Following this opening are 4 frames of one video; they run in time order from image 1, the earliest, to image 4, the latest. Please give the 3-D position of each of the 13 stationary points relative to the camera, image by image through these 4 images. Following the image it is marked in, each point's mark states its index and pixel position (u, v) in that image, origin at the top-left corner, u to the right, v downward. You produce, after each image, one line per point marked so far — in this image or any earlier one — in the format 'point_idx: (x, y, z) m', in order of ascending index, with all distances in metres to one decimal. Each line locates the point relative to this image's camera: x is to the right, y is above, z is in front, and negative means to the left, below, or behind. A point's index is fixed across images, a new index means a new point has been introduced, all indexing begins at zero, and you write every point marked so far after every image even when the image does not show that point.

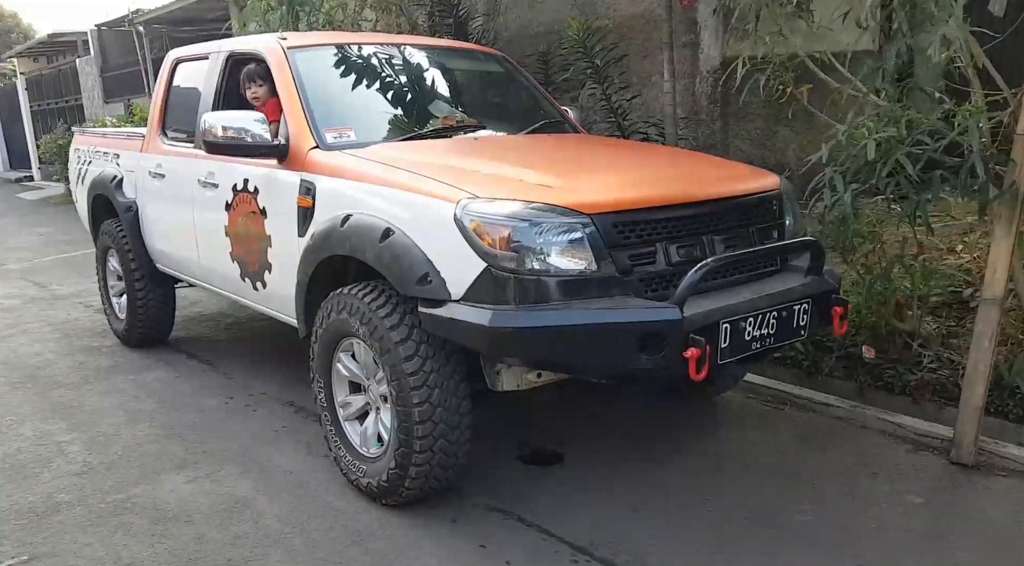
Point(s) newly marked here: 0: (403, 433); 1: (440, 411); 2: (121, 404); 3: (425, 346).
0: (-0.4, -0.6, +3.3) m
1: (-0.3, -0.5, +3.2) m
2: (-2.2, -0.7, +5.0) m
3: (-0.3, -0.2, +3.3) m
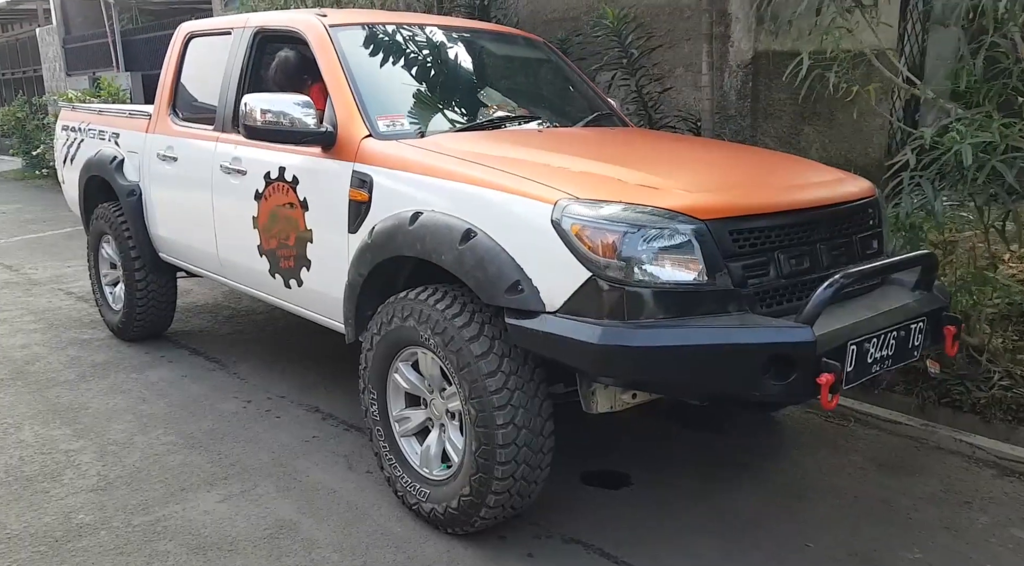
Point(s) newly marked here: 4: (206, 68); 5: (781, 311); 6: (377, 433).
0: (-0.1, -0.6, +3.0) m
1: (0.0, -0.5, +2.9) m
2: (-2.0, -0.6, +4.6) m
3: (0.0, -0.3, +2.9) m
4: (-1.6, +1.2, +4.8) m
5: (+0.9, -0.1, +2.9) m
6: (-0.5, -0.6, +3.5) m
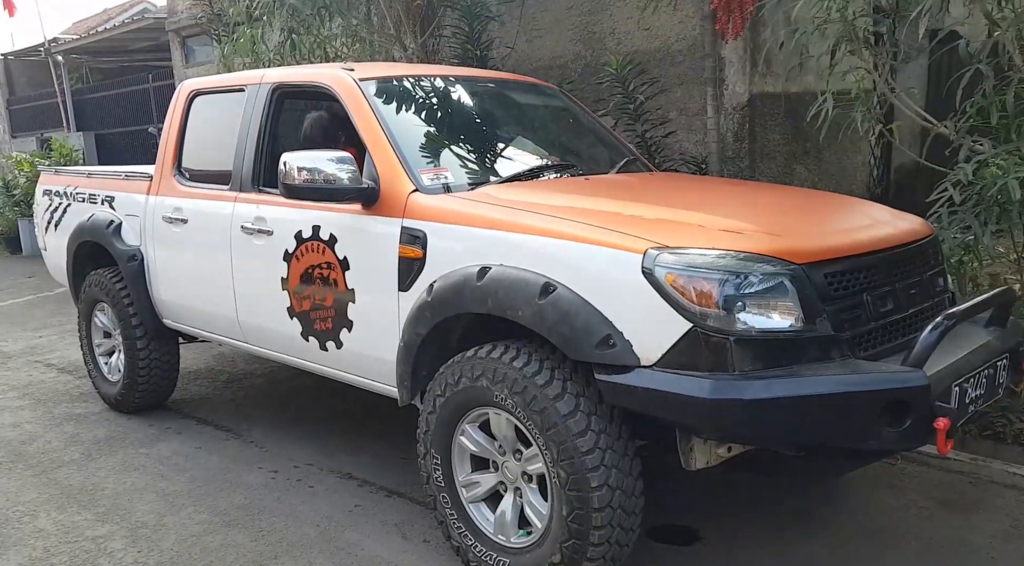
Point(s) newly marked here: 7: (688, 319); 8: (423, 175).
0: (+0.2, -0.8, +2.8) m
1: (+0.3, -0.7, +2.8) m
2: (-1.8, -1.0, +4.3) m
3: (+0.3, -0.4, +2.8) m
4: (-1.5, +0.8, +4.6) m
5: (+1.1, -0.2, +2.8) m
6: (-0.3, -0.8, +3.3) m
7: (+0.5, -0.1, +2.6) m
8: (-0.4, +0.4, +3.6) m
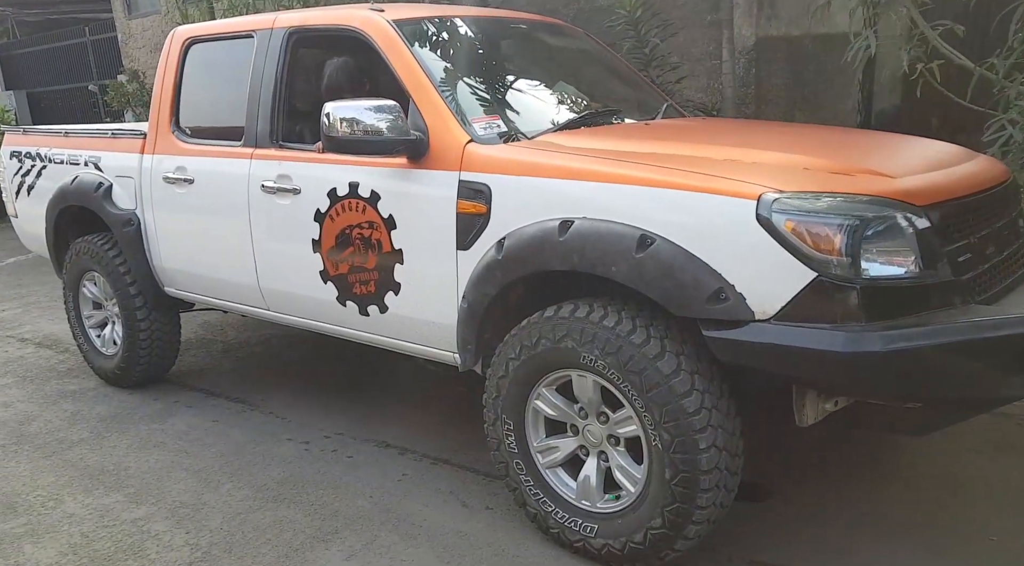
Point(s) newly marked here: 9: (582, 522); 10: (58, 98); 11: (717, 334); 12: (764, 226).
0: (+0.5, -0.6, +2.7) m
1: (+0.6, -0.5, +2.7) m
2: (-1.6, -0.8, +4.0) m
3: (+0.6, -0.3, +2.7) m
4: (-1.4, +1.0, +4.3) m
5: (+1.4, 0.0, +2.7) m
6: (0.0, -0.7, +3.1) m
7: (+0.8, 0.0, +2.5) m
8: (-0.1, +0.6, +3.3) m
9: (+0.2, -0.8, +3.0) m
10: (-7.0, +2.9, +13.7) m
11: (+0.6, -0.2, +2.6) m
12: (+0.7, +0.2, +2.5) m
